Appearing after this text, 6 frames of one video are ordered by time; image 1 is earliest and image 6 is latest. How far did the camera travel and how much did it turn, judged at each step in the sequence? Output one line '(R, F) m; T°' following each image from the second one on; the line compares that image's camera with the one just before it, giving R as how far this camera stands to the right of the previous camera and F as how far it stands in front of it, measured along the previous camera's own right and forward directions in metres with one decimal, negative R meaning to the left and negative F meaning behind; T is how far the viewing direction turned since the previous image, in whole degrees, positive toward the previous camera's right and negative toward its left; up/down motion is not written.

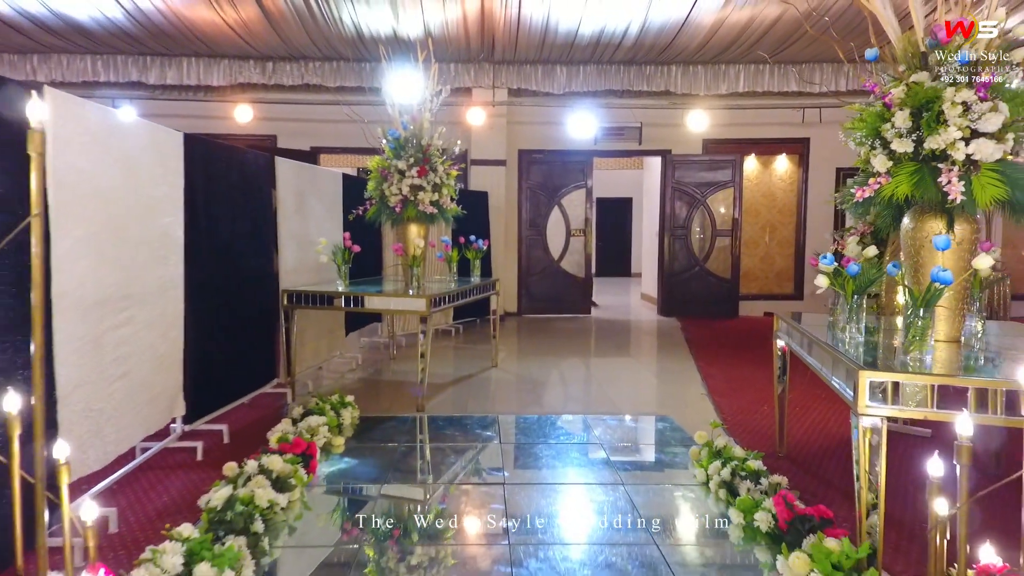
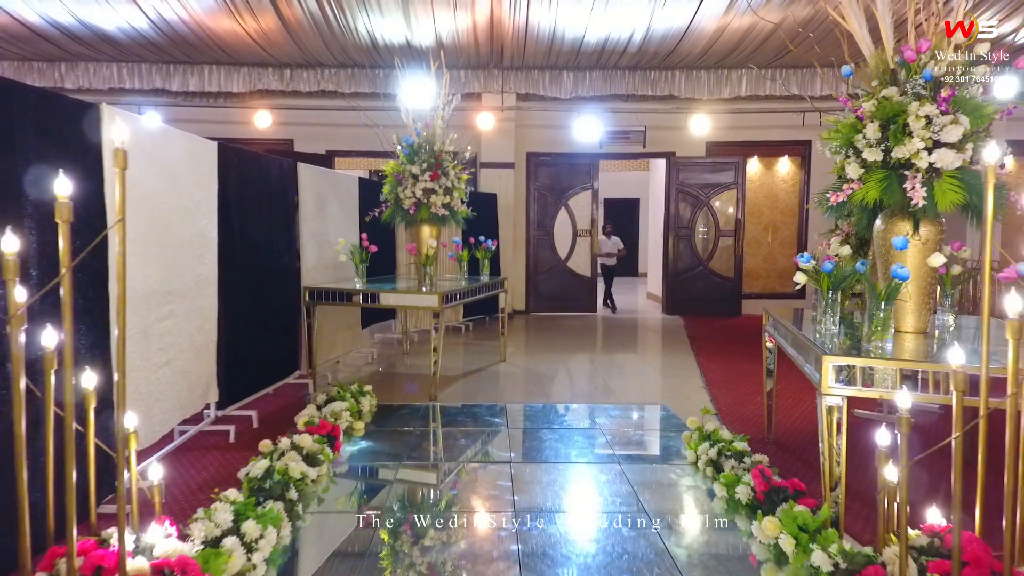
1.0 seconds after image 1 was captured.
(0.0, -0.3) m; -1°
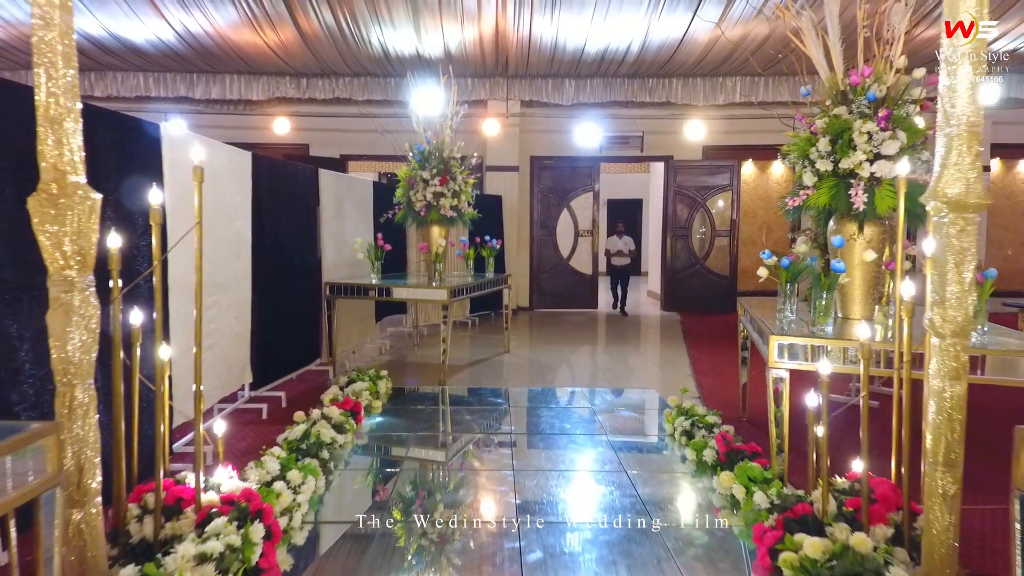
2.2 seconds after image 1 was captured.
(0.0, -0.4) m; -1°
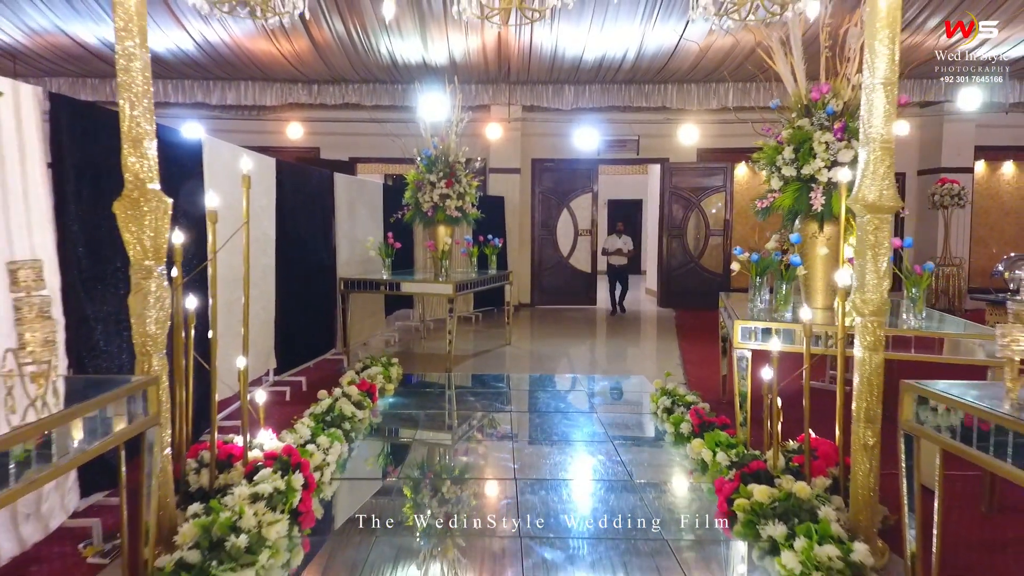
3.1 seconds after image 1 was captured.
(0.0, -0.4) m; 0°
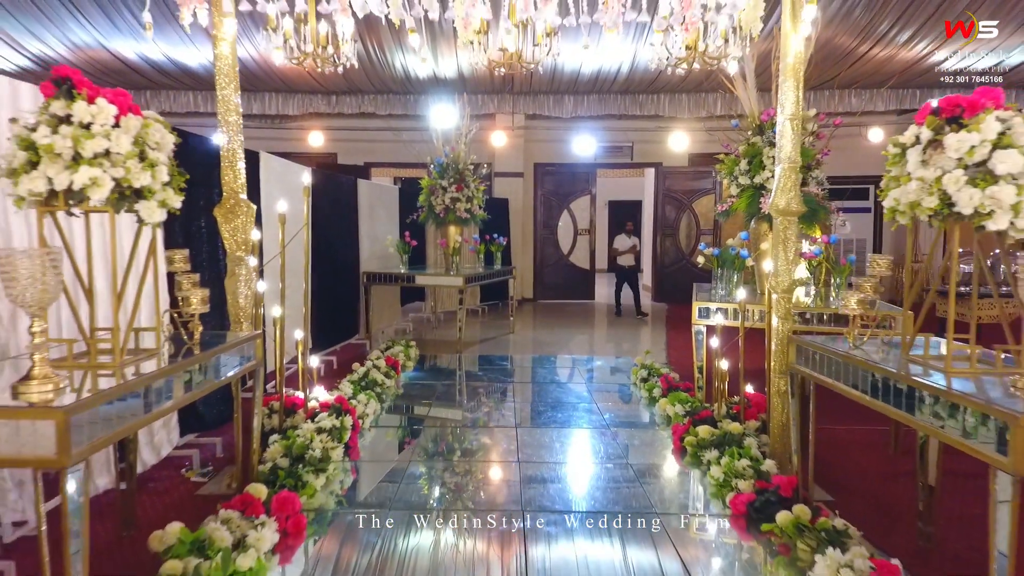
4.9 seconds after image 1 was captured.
(0.0, -0.7) m; 0°
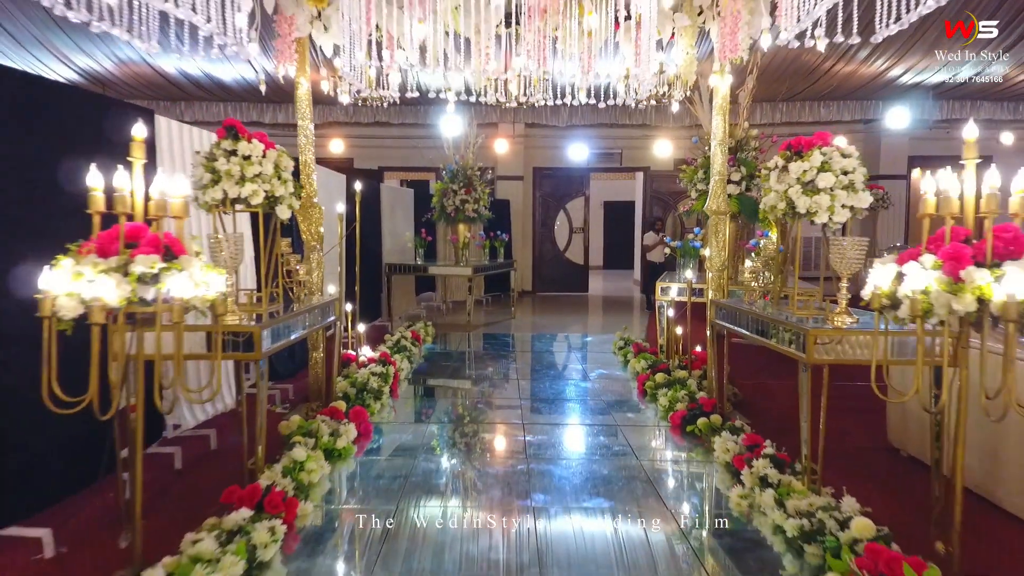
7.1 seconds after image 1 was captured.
(0.0, -1.0) m; 0°
